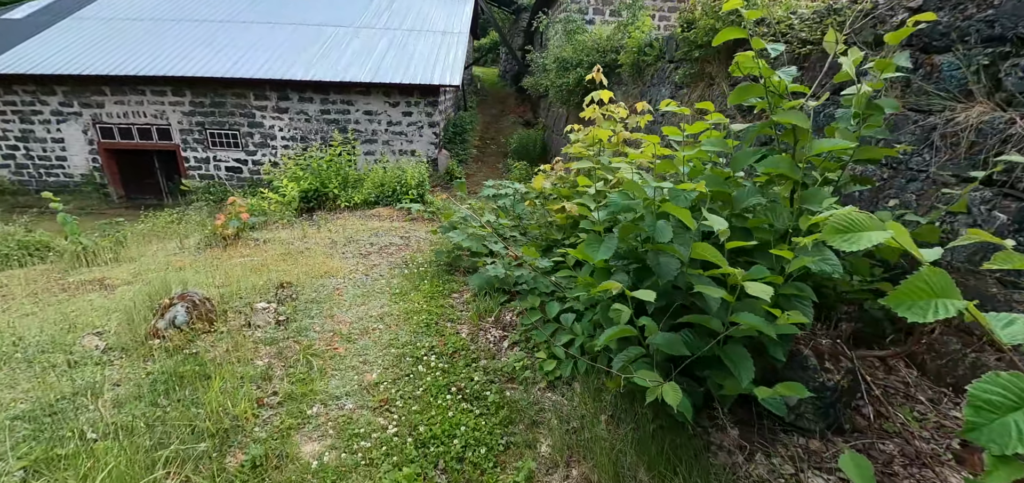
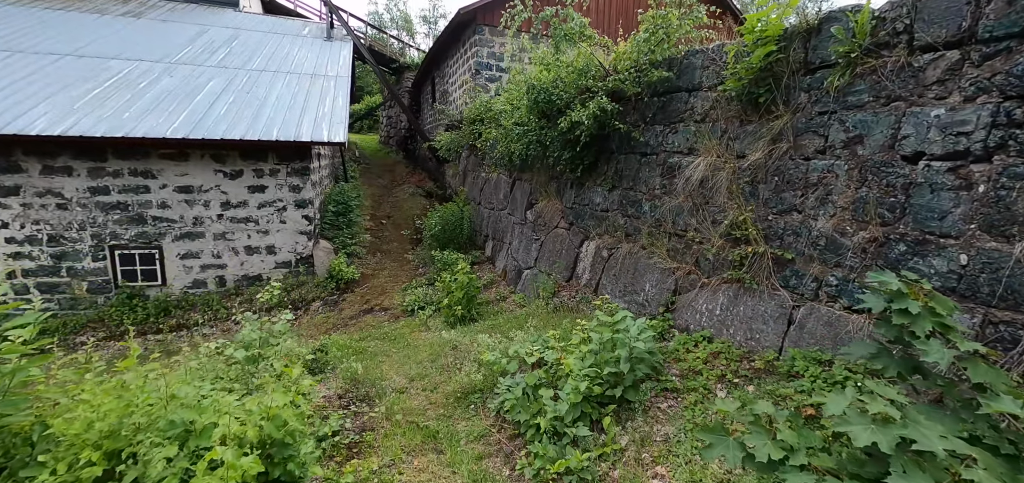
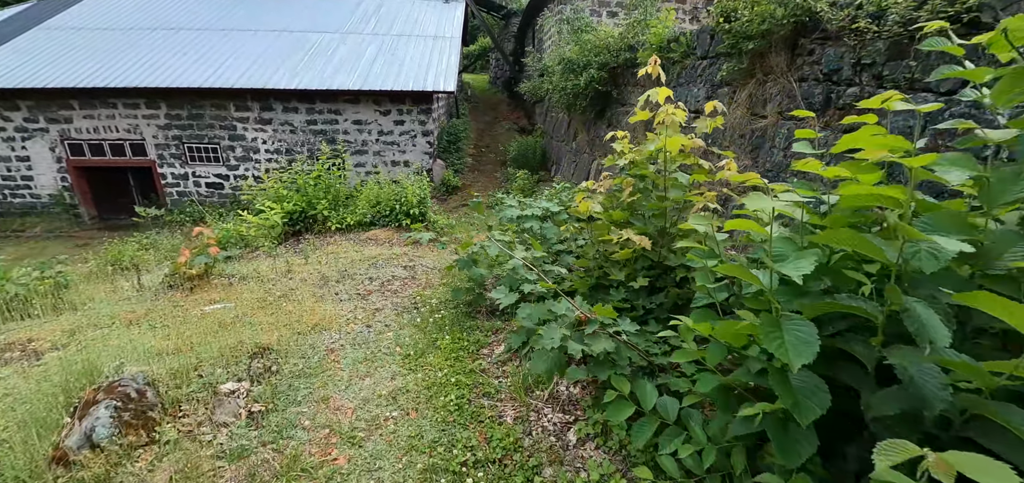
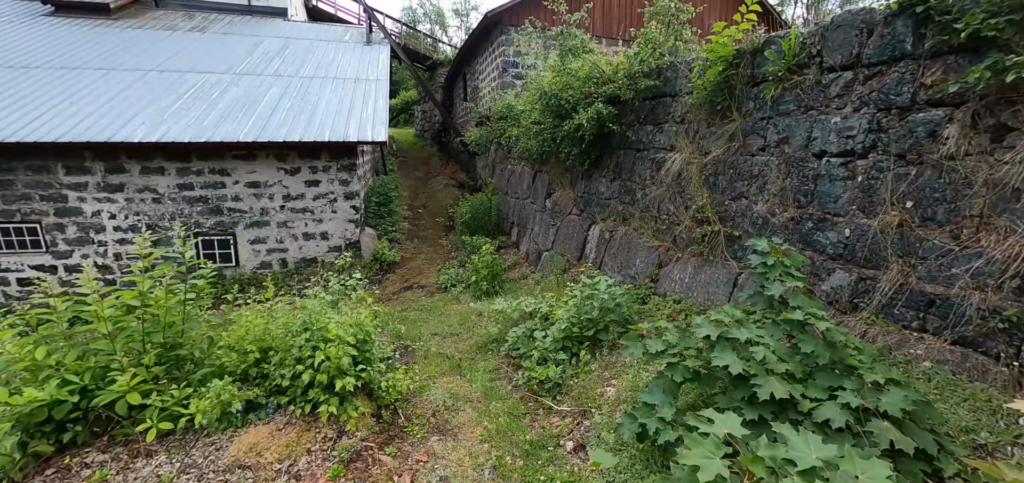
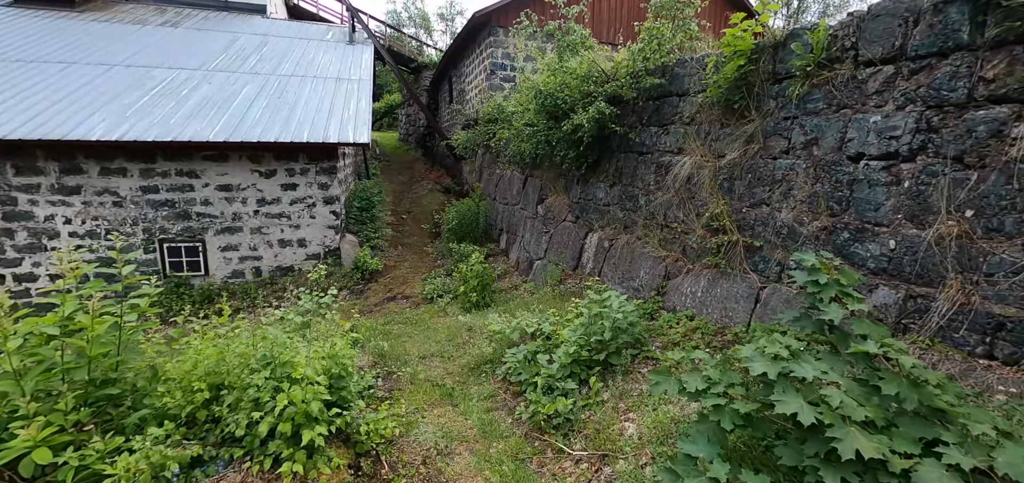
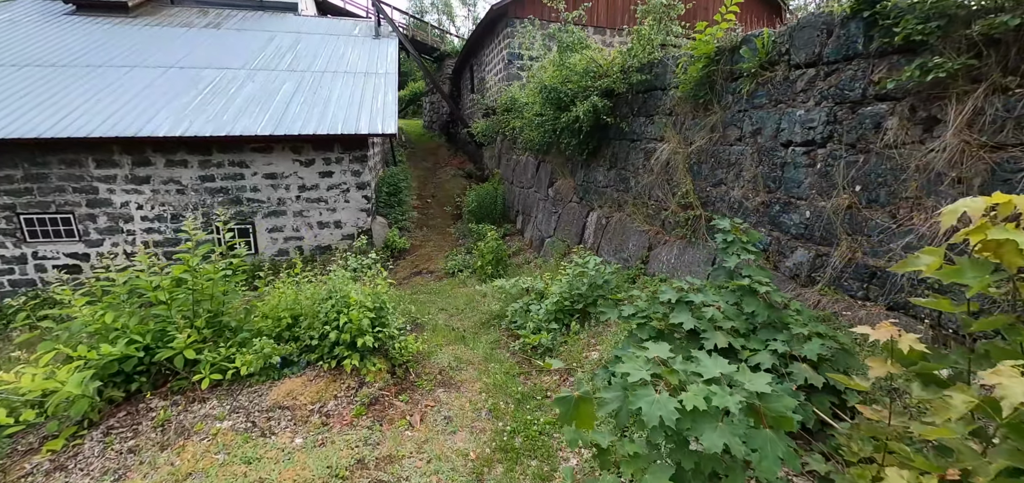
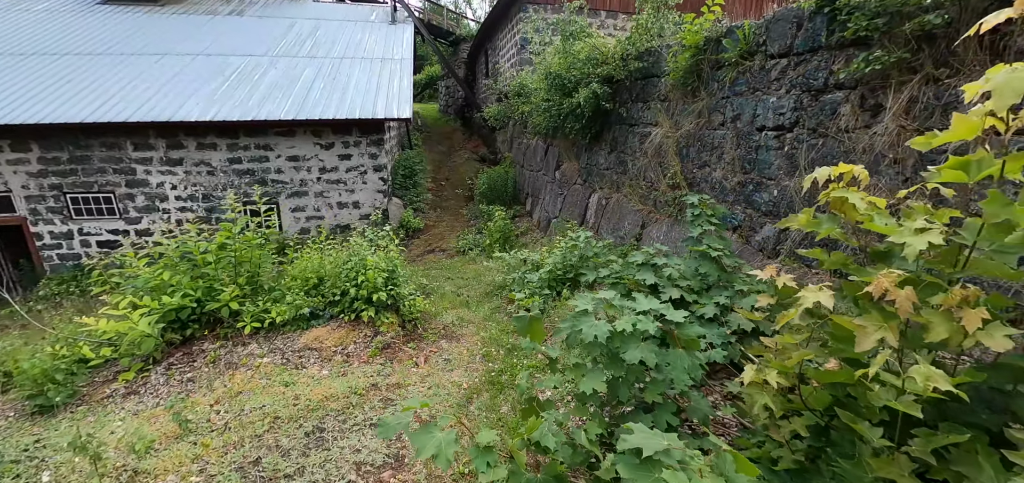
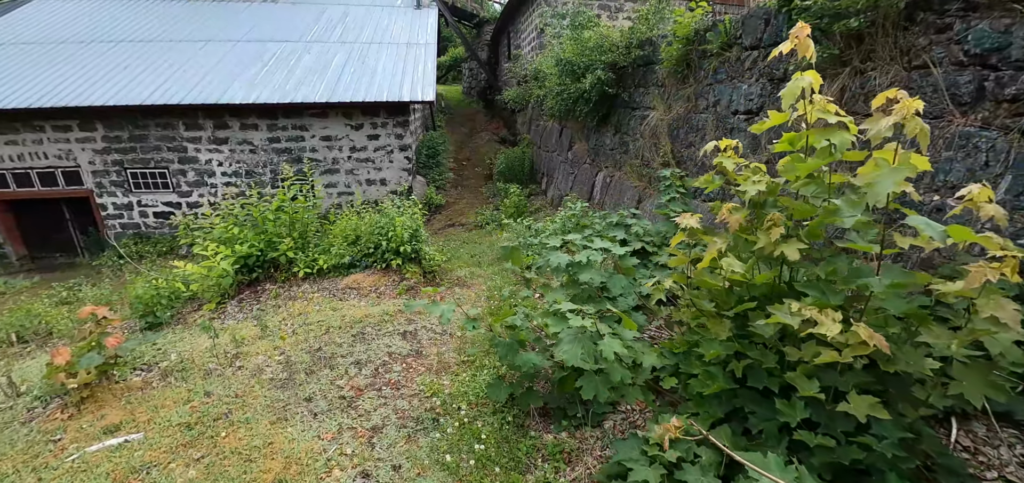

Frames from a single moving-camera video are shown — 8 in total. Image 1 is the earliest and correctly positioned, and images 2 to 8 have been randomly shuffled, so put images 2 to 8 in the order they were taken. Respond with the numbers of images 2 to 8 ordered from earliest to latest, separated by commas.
3, 8, 7, 6, 4, 5, 2
